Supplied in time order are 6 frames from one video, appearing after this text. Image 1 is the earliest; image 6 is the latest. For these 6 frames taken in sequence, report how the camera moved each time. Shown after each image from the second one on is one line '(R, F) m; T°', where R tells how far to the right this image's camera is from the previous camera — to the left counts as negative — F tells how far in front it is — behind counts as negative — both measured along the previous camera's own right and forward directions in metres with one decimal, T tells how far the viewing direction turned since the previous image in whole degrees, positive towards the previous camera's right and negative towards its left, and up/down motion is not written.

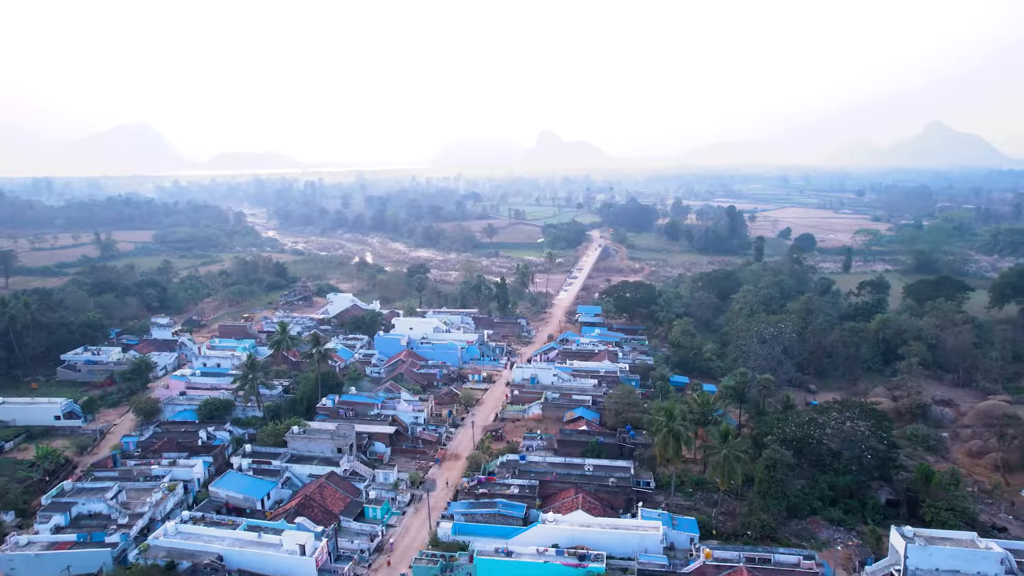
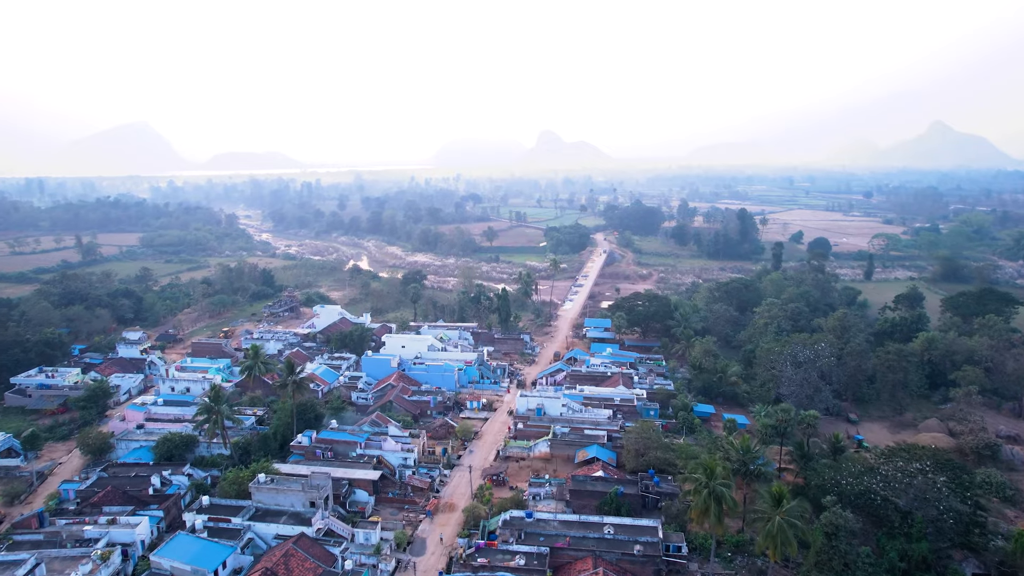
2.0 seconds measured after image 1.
(-0.2, +4.0) m; 0°
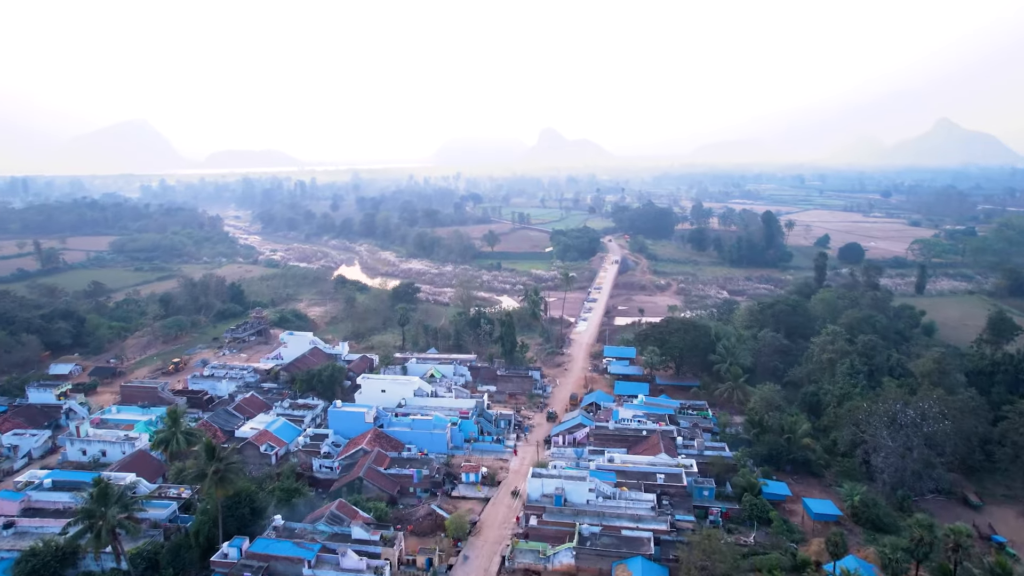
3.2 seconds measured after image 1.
(-0.3, +7.8) m; 0°
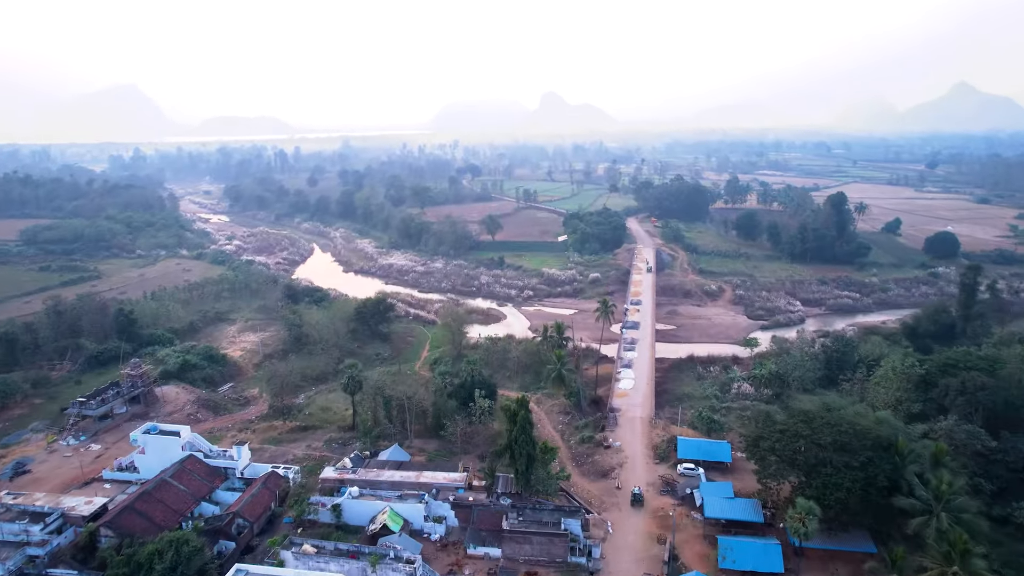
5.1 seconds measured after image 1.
(-0.5, +16.5) m; 0°
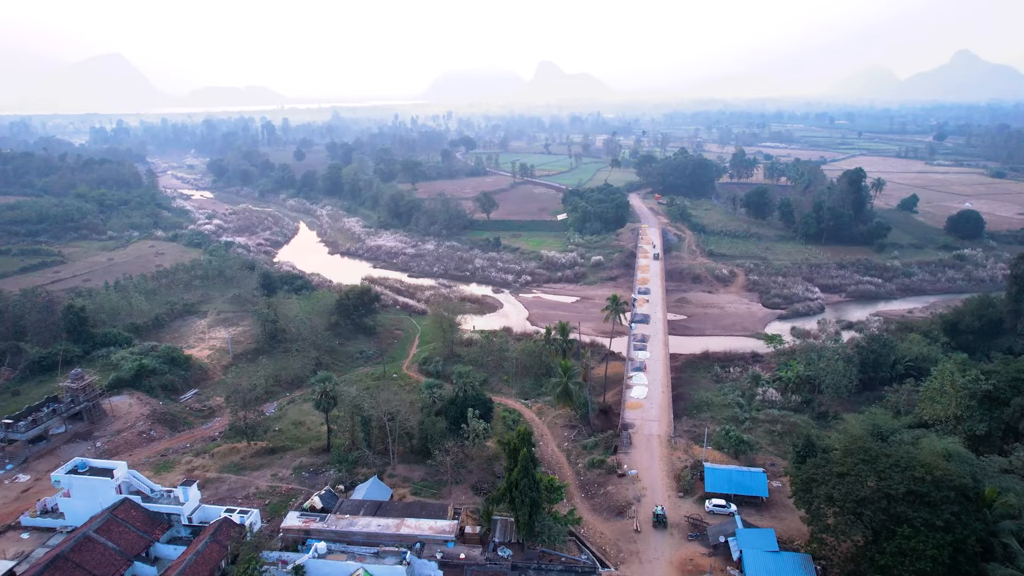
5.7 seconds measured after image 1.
(-0.1, +4.0) m; 0°
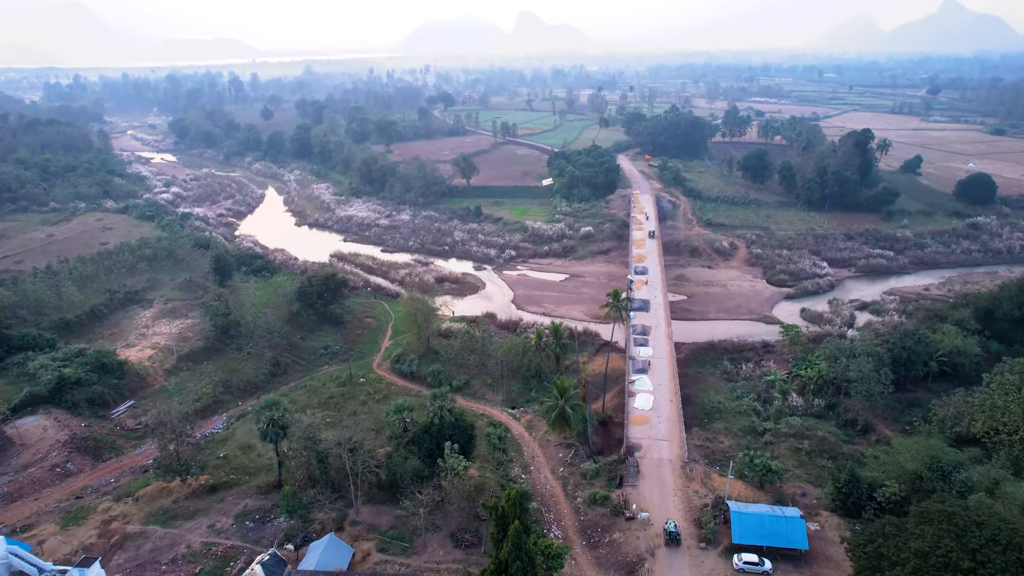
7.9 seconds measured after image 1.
(-0.1, +4.3) m; +2°
